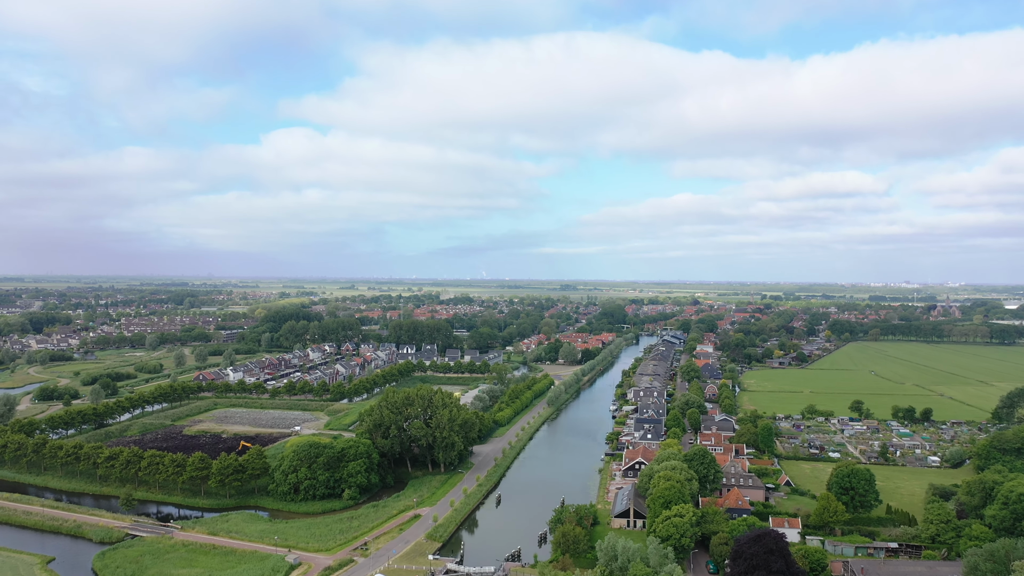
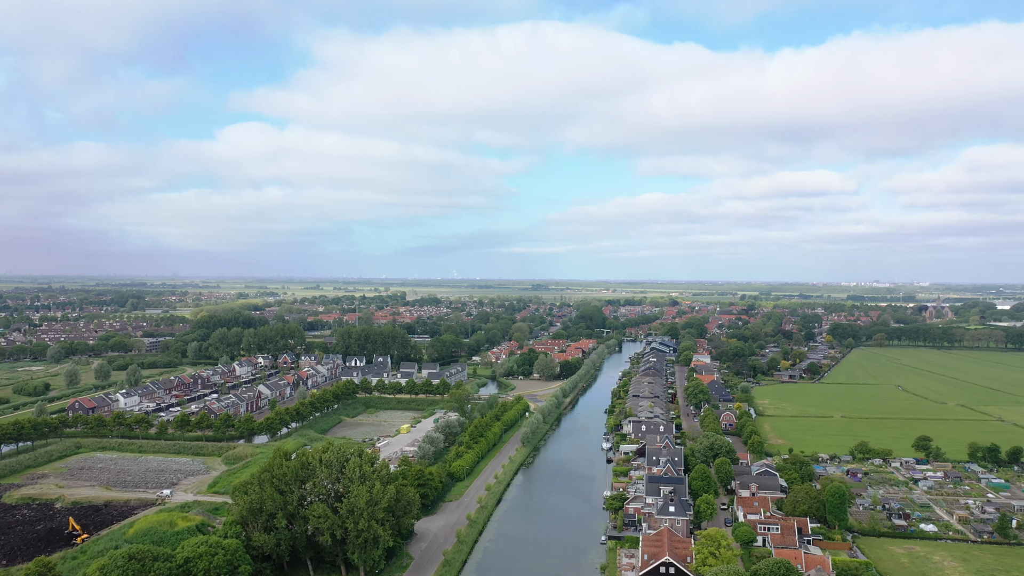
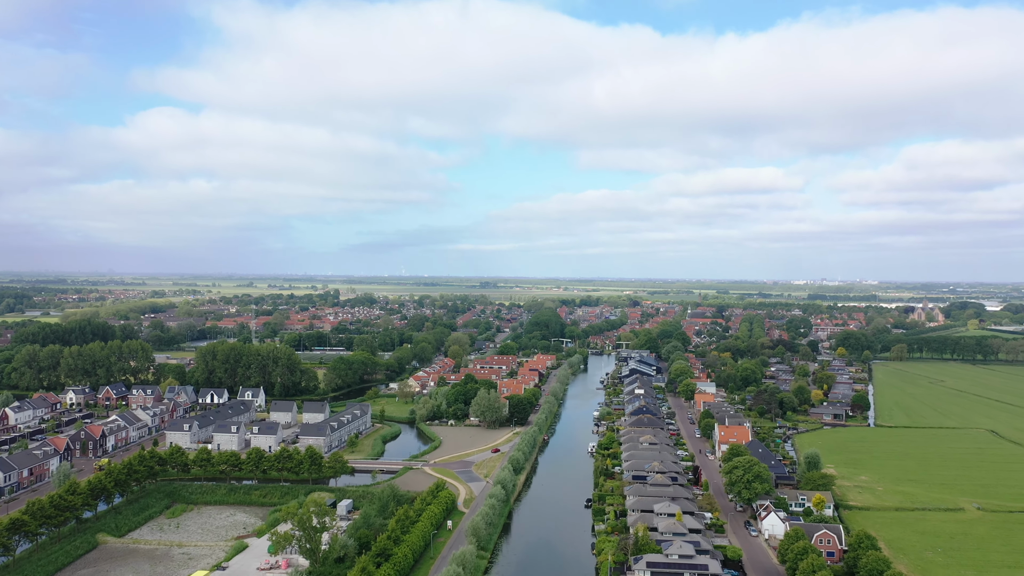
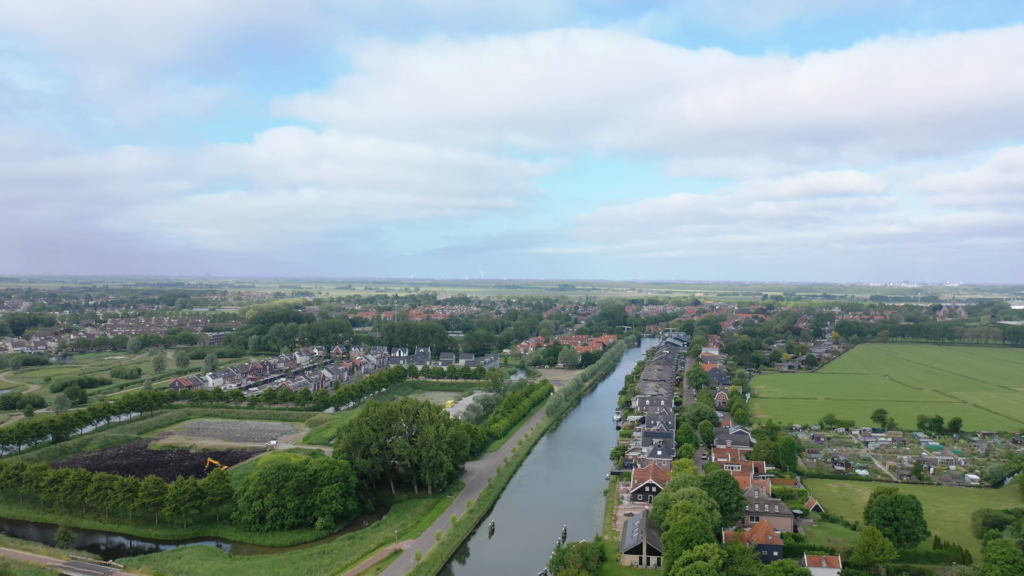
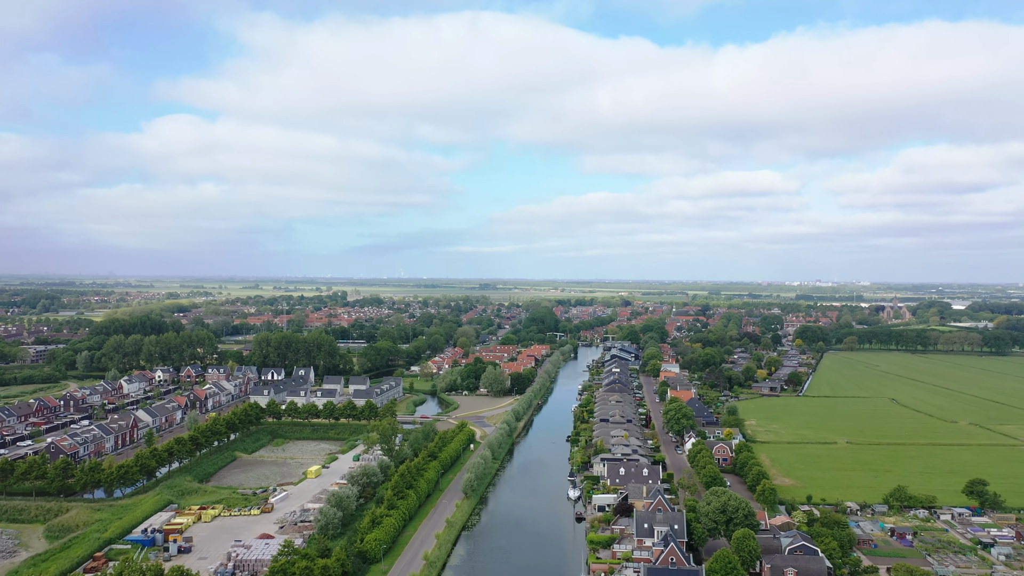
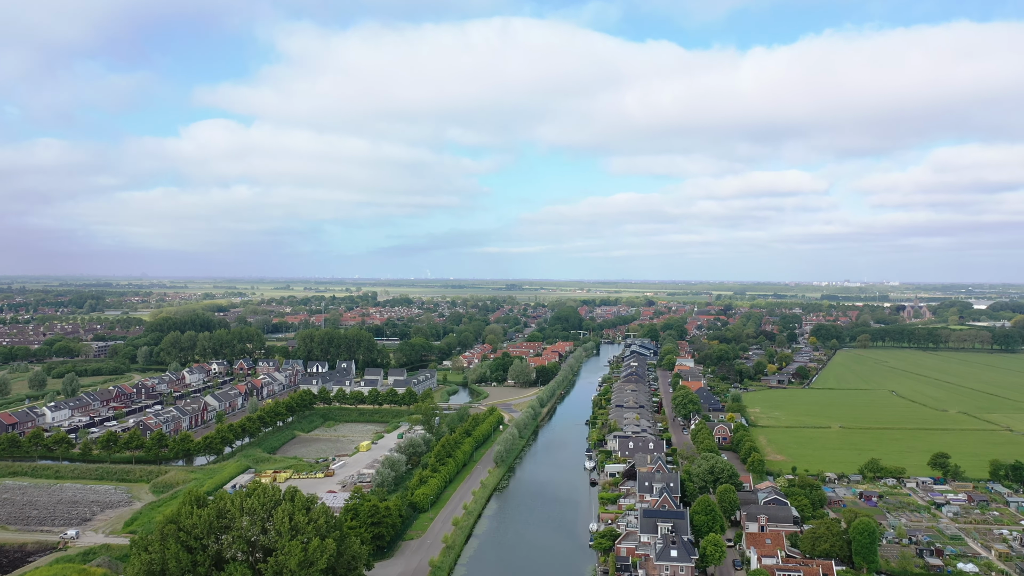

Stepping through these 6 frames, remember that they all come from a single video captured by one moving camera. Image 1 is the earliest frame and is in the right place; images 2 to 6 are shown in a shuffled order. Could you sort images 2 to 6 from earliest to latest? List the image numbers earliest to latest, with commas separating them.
4, 2, 6, 5, 3
